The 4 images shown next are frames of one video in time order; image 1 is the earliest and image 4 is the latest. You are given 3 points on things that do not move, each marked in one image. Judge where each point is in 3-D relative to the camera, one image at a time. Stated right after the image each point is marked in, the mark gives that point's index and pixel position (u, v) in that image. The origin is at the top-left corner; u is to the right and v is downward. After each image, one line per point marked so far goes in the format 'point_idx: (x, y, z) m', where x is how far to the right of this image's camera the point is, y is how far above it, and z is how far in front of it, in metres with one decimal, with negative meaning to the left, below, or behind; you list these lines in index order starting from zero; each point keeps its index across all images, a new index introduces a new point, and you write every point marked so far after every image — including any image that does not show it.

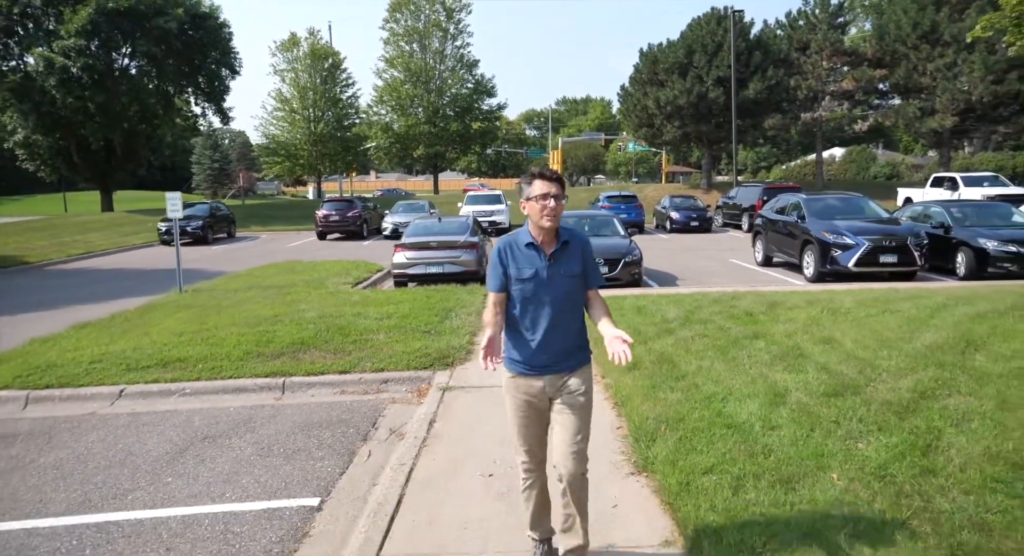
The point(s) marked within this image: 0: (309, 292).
0: (-3.5, -0.3, +11.3) m
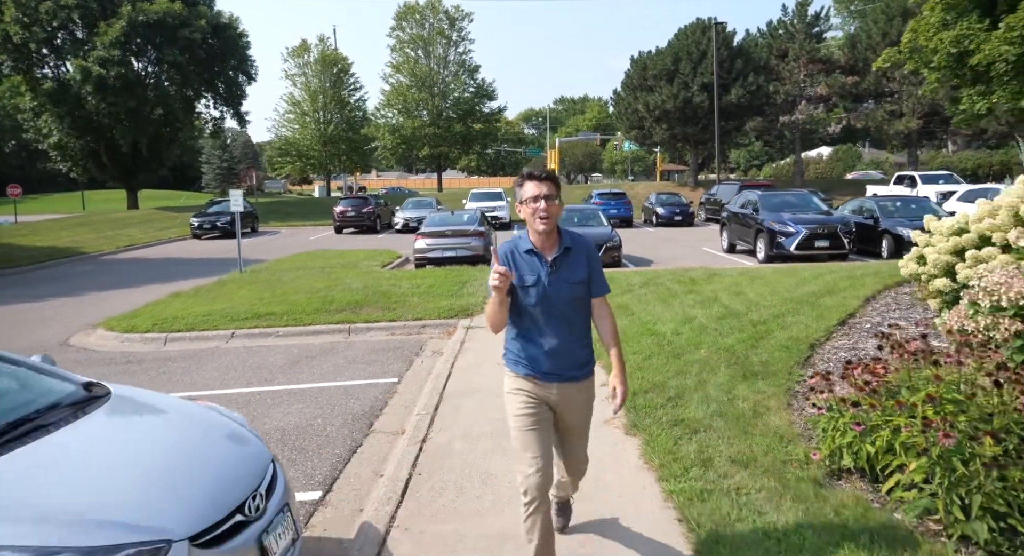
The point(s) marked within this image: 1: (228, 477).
0: (-3.5, +0.1, +13.9) m
1: (-1.2, -0.8, +2.7) m
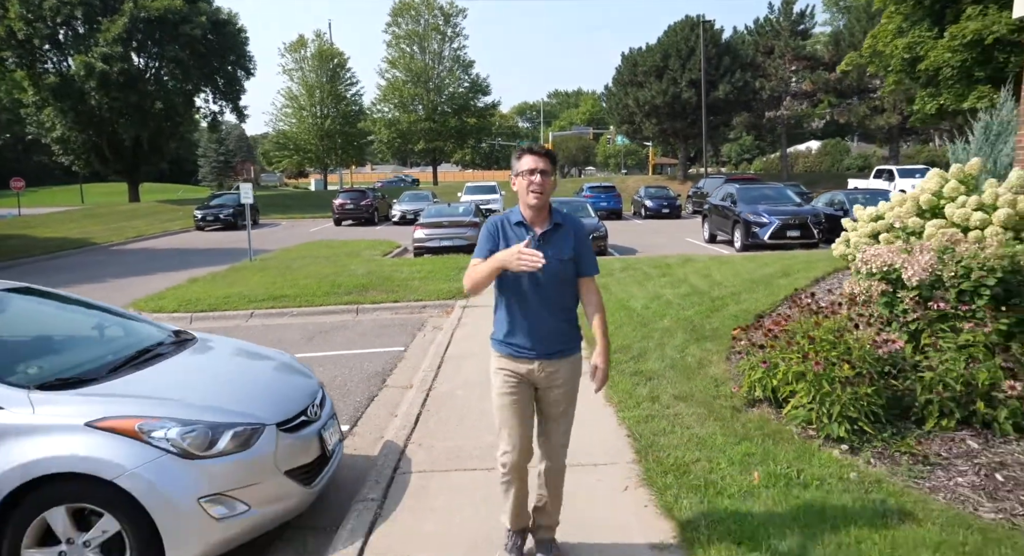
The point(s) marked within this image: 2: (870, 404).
0: (-3.6, +0.4, +14.9) m
1: (-1.3, -0.6, +3.7) m
2: (+2.1, -0.7, +3.8) m
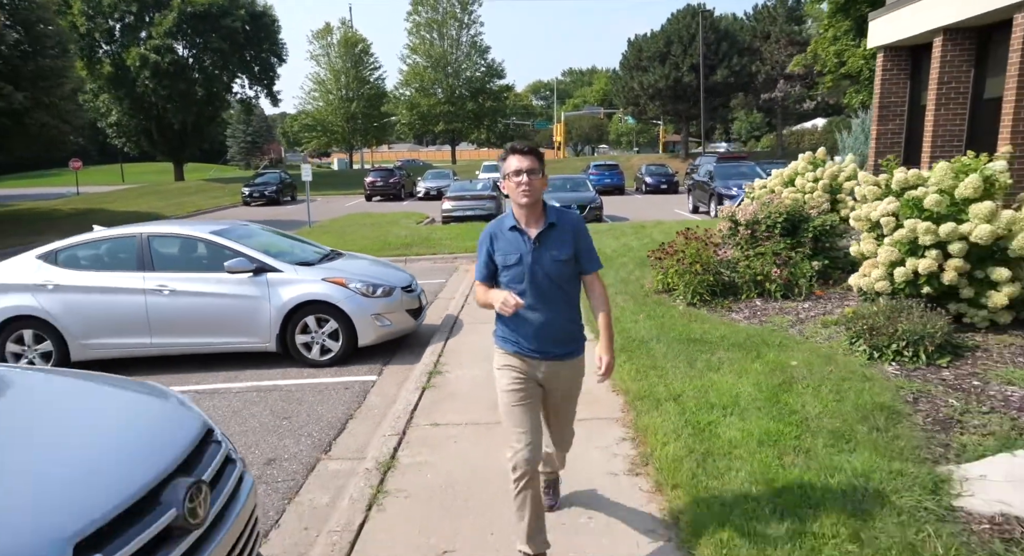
0: (-3.3, +1.4, +18.3) m
1: (-1.2, 0.0, +7.1) m
2: (+2.1, -0.1, +7.1) m
